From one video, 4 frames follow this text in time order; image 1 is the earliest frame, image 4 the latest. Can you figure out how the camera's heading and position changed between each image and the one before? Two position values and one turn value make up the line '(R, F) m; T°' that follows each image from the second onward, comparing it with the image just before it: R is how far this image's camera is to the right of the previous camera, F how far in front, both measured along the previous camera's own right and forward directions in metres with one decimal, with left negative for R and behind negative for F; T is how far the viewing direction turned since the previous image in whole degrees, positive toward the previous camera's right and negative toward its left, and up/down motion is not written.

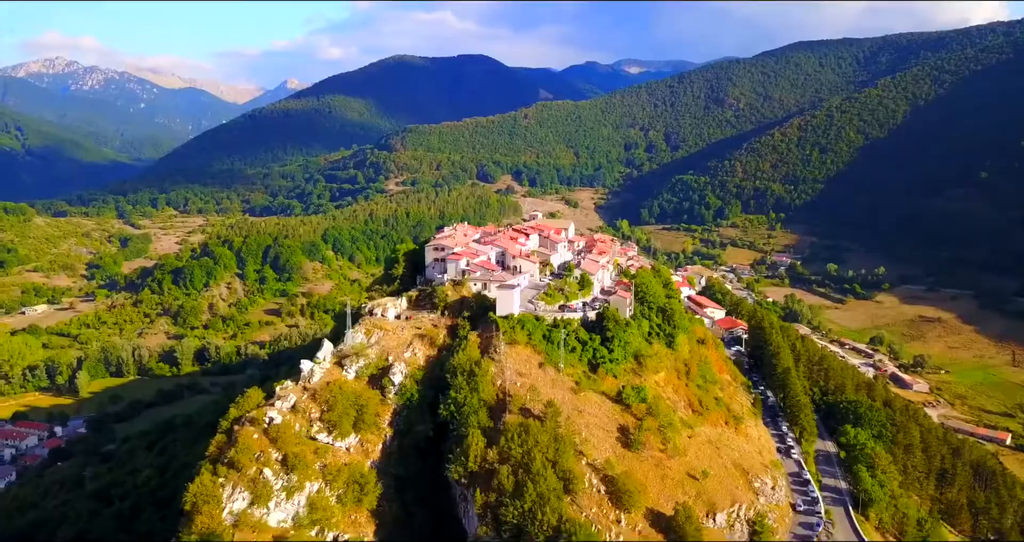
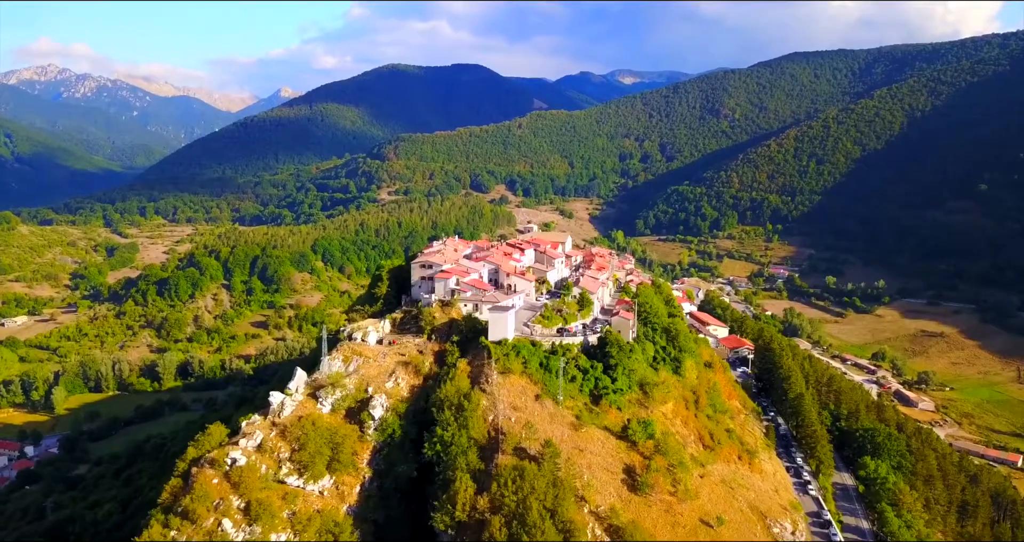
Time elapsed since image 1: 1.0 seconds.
(0.0, +2.0) m; +1°
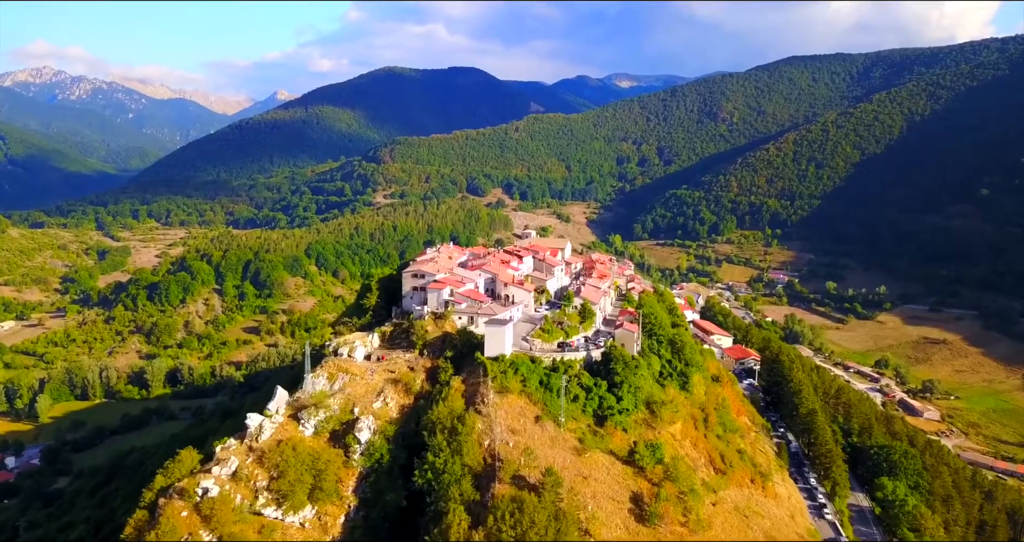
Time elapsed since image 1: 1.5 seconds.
(0.0, +1.4) m; 0°
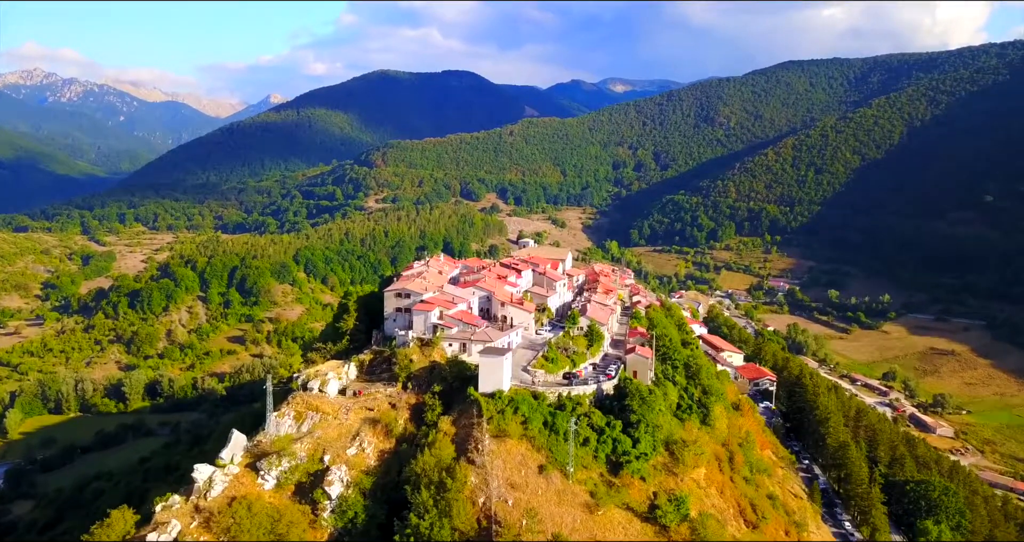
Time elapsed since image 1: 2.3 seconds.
(-0.1, +2.7) m; +1°
